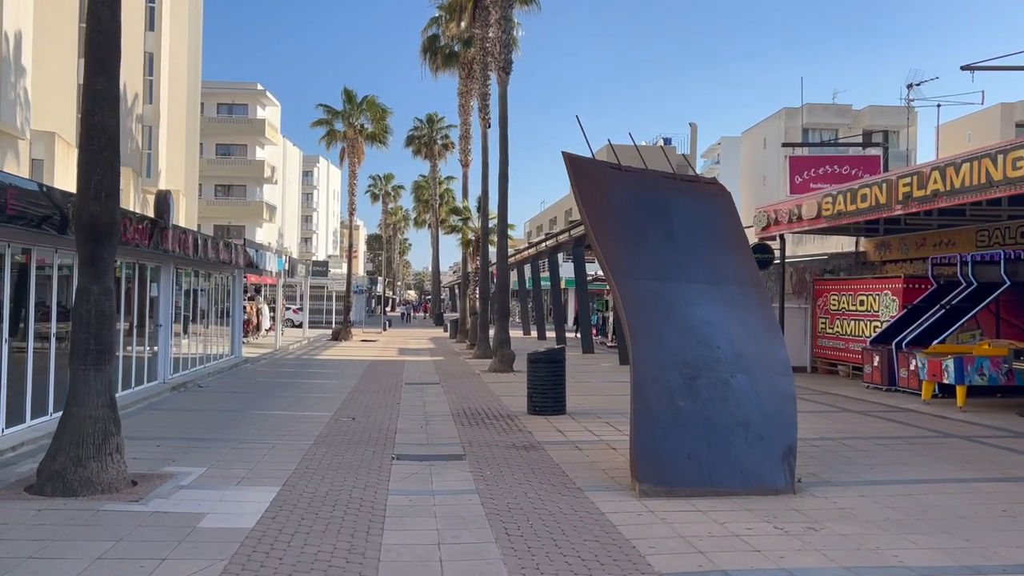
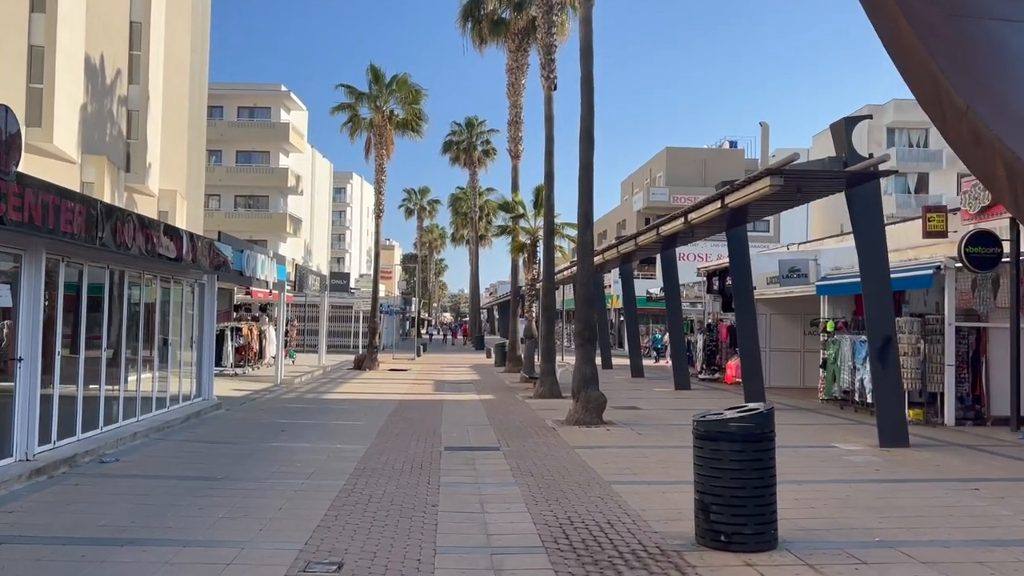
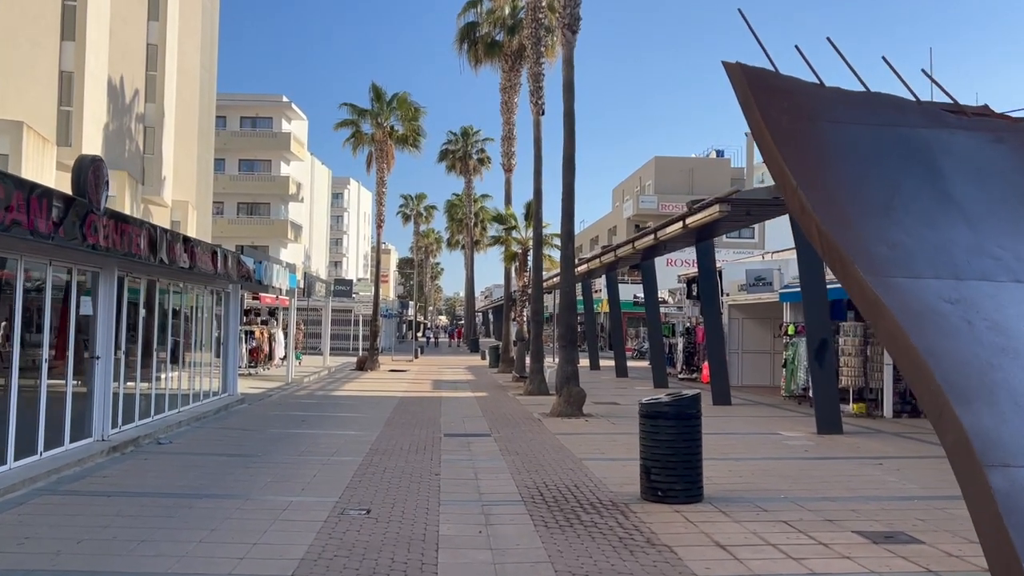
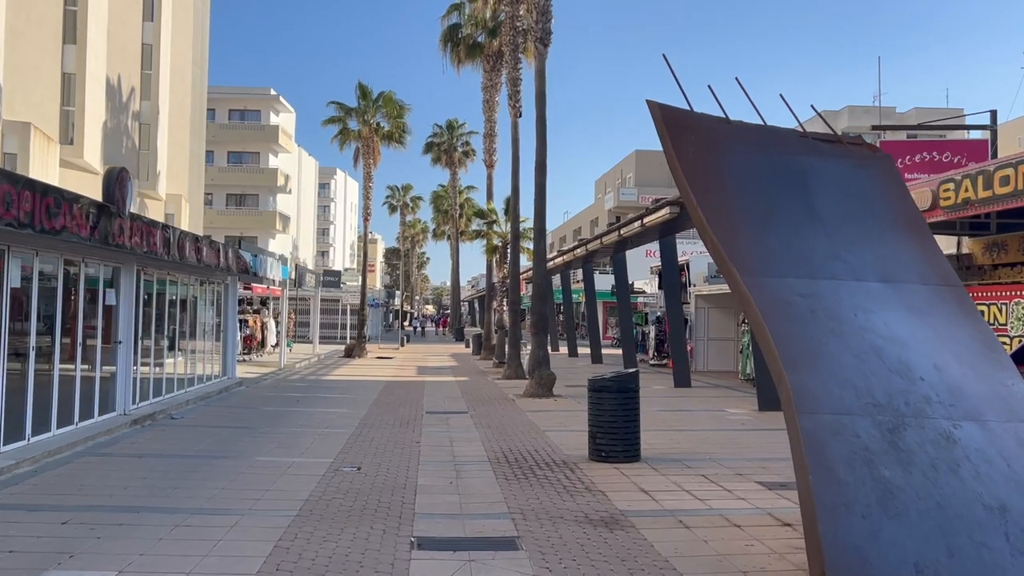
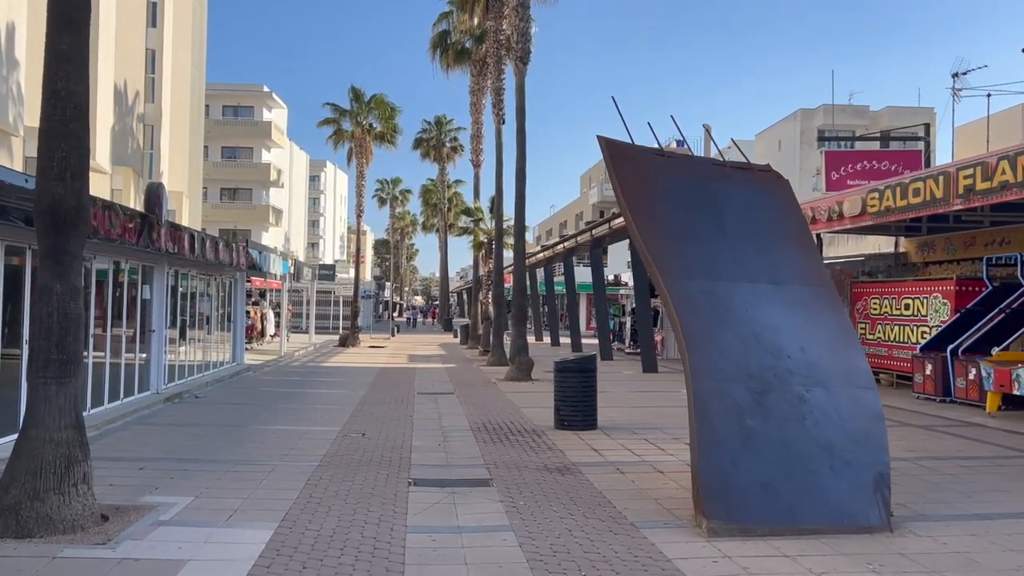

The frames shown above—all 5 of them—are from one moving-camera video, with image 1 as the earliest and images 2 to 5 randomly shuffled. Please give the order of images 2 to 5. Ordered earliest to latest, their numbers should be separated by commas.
5, 4, 3, 2
